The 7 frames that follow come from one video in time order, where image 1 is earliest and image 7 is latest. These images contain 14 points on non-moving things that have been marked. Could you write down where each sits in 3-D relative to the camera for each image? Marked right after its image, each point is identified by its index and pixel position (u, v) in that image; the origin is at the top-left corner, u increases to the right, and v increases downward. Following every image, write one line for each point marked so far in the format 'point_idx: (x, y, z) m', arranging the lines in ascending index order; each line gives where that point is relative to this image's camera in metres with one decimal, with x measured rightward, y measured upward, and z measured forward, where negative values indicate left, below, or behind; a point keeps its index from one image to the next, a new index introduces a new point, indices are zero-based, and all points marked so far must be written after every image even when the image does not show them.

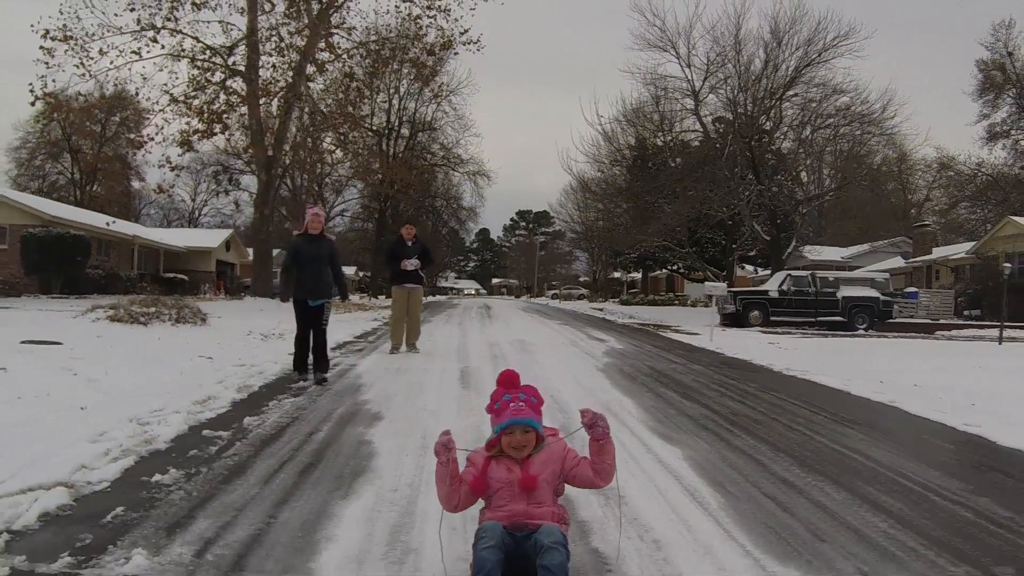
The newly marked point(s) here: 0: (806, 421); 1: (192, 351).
0: (+2.4, -1.1, +5.7) m
1: (-4.8, -0.9, +10.5) m
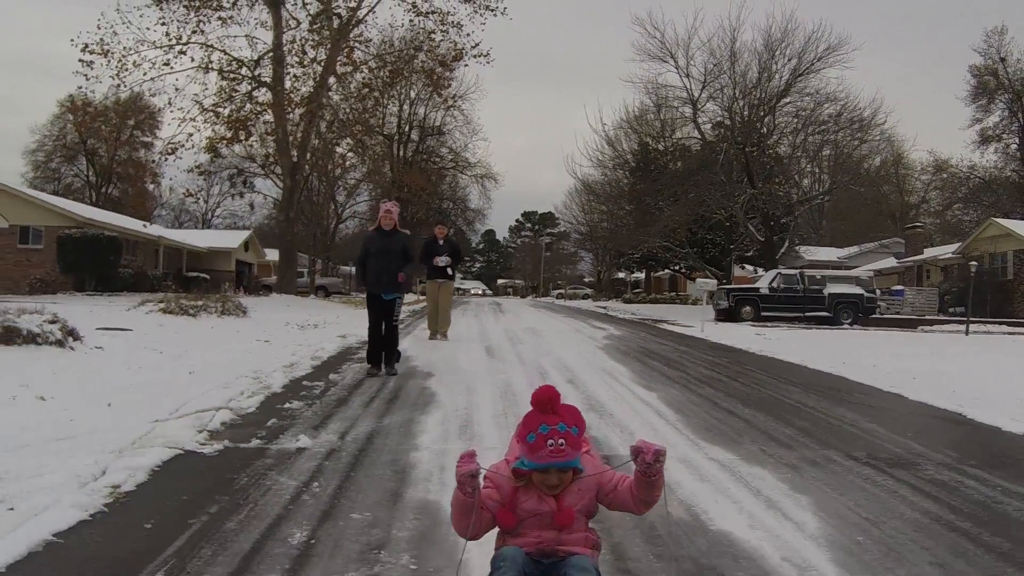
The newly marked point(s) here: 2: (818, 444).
0: (+2.5, -1.0, +7.2) m
1: (-4.5, -0.8, +12.1) m
2: (+1.9, -1.0, +4.6) m
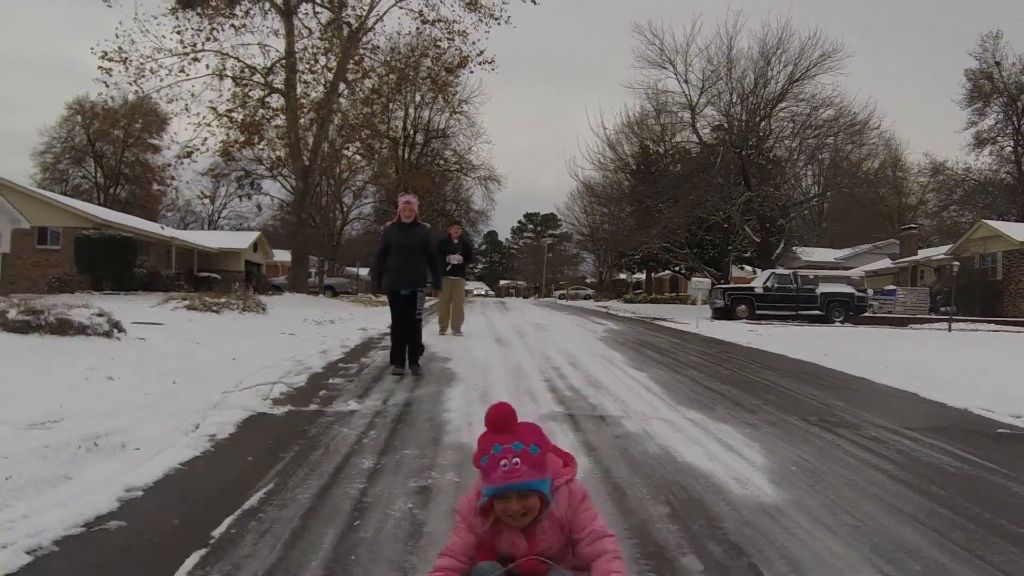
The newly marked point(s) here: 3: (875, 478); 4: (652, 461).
0: (+2.6, -0.9, +8.1) m
1: (-4.4, -0.8, +13.0) m
2: (+2.0, -0.9, +5.5) m
3: (+1.9, -1.0, +3.8) m
4: (+0.7, -0.9, +3.8) m
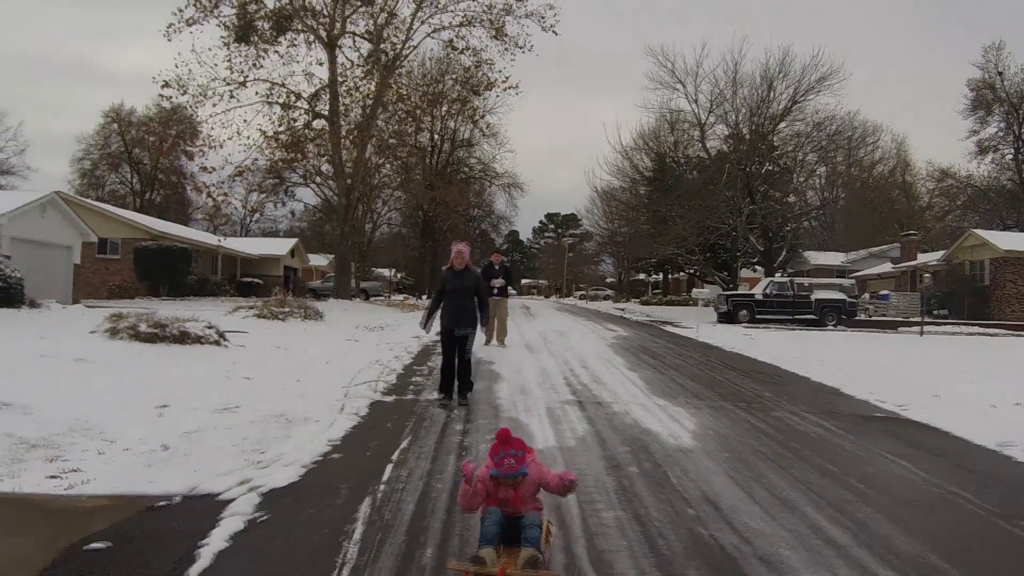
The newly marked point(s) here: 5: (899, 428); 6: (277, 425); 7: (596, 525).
0: (+3.0, -1.2, +10.7) m
1: (-3.9, -1.1, +15.8) m
2: (+2.4, -1.3, +8.1) m
3: (+2.2, -1.3, +6.3) m
4: (+1.0, -1.3, +6.4) m
5: (+3.8, -1.4, +7.0) m
6: (-2.2, -1.3, +6.7) m
7: (+0.5, -1.4, +4.0) m
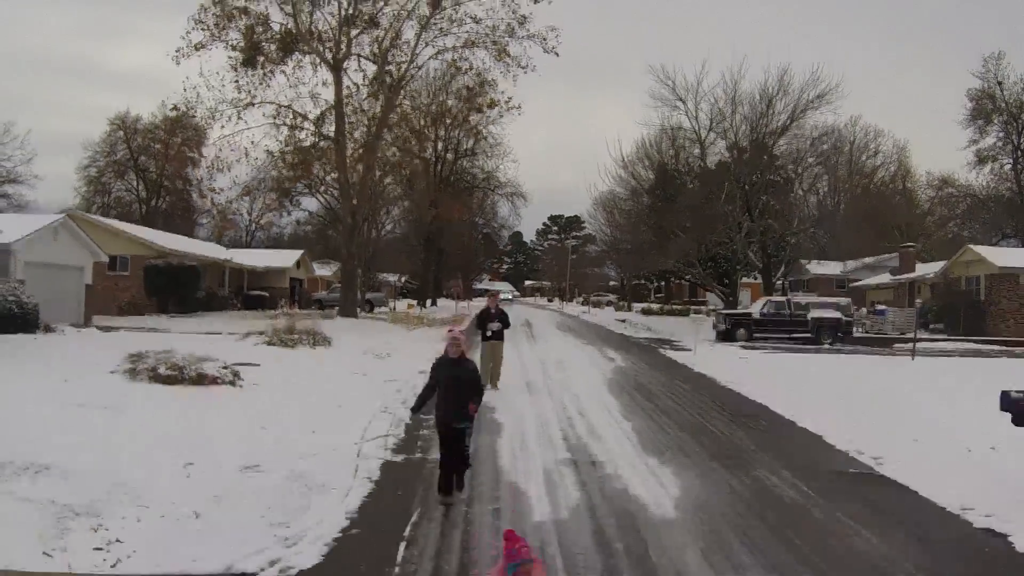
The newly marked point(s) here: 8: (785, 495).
0: (+3.1, -2.0, +11.3) m
1: (-3.9, -1.9, +16.4) m
2: (+2.4, -2.0, +8.7) m
3: (+2.2, -2.1, +7.0) m
4: (+1.0, -2.0, +7.0) m
5: (+3.8, -2.2, +7.6) m
6: (-2.2, -2.1, +7.4) m
7: (+0.5, -2.1, +4.7) m
8: (+2.8, -2.1, +7.2) m
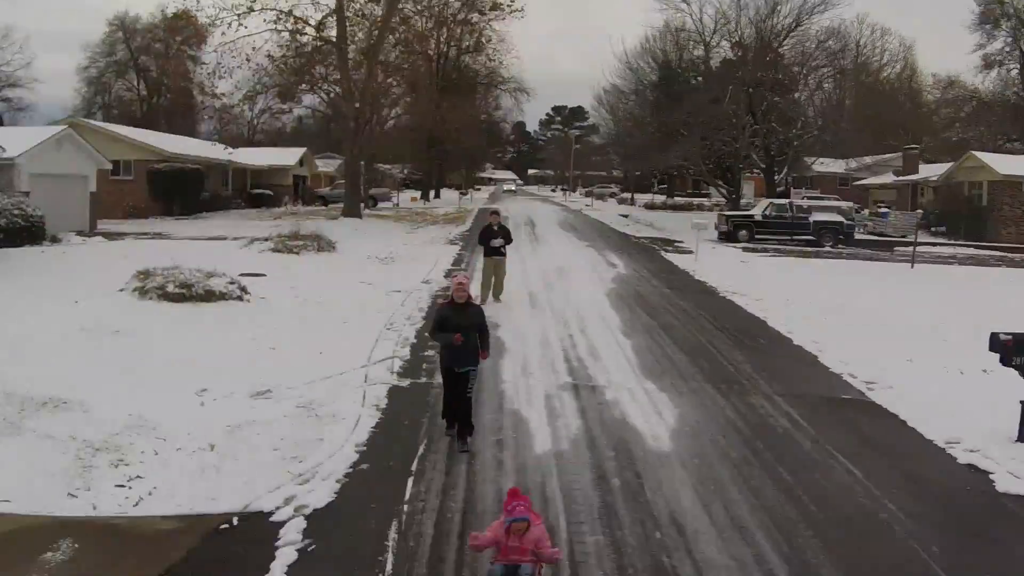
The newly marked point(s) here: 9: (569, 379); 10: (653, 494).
0: (+3.1, -0.7, +11.5) m
1: (-3.8, +0.2, +16.6) m
2: (+2.4, -1.1, +8.9) m
3: (+2.2, -1.5, +7.2) m
4: (+1.0, -1.4, +7.2) m
5: (+3.8, -1.4, +7.8) m
6: (-2.2, -1.4, +7.6) m
7: (+0.5, -1.9, +4.9) m
8: (+2.8, -1.4, +7.4) m
9: (+0.7, -1.1, +8.6) m
10: (+1.1, -1.7, +5.8) m
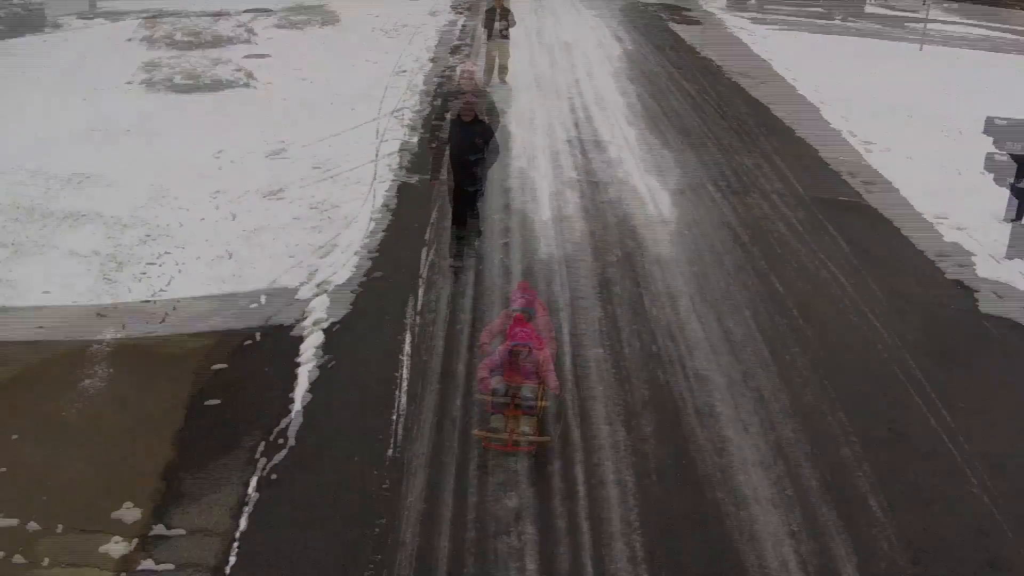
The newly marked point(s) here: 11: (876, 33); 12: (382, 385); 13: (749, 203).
0: (+3.4, +2.8, +10.7) m
1: (-3.3, +5.0, +15.7) m
2: (+2.6, +1.5, +8.5) m
3: (+2.3, +0.6, +7.0) m
4: (+1.1, +0.6, +7.1) m
5: (+4.0, +0.9, +7.5) m
6: (-2.1, +0.7, +7.7) m
7: (+0.5, -0.6, +5.1) m
8: (+2.9, +0.7, +7.2) m
9: (+0.9, +1.3, +8.4) m
10: (+1.2, -0.1, +5.8) m
11: (+9.3, +6.0, +16.4) m
12: (-1.0, -0.7, +5.2) m
13: (+2.9, +1.0, +7.8) m
